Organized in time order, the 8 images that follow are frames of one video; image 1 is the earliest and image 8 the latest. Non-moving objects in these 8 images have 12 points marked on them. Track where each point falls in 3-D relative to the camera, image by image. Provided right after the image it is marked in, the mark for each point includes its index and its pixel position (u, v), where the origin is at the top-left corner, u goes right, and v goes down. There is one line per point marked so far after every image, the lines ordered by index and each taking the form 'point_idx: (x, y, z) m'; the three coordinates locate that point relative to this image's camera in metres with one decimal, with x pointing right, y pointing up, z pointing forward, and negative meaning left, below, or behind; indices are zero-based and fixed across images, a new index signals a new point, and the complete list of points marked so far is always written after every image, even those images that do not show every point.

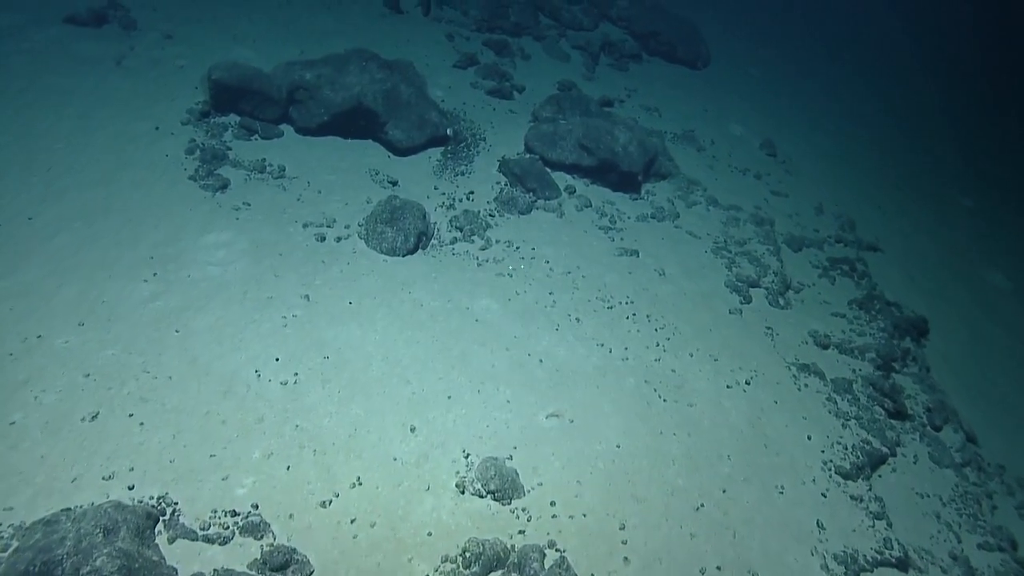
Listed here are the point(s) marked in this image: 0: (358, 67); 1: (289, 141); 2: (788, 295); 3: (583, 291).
0: (-2.4, +3.4, +9.1) m
1: (-3.3, +2.2, +8.6) m
2: (+3.8, -0.1, +8.0) m
3: (+0.9, 0.0, +7.4) m
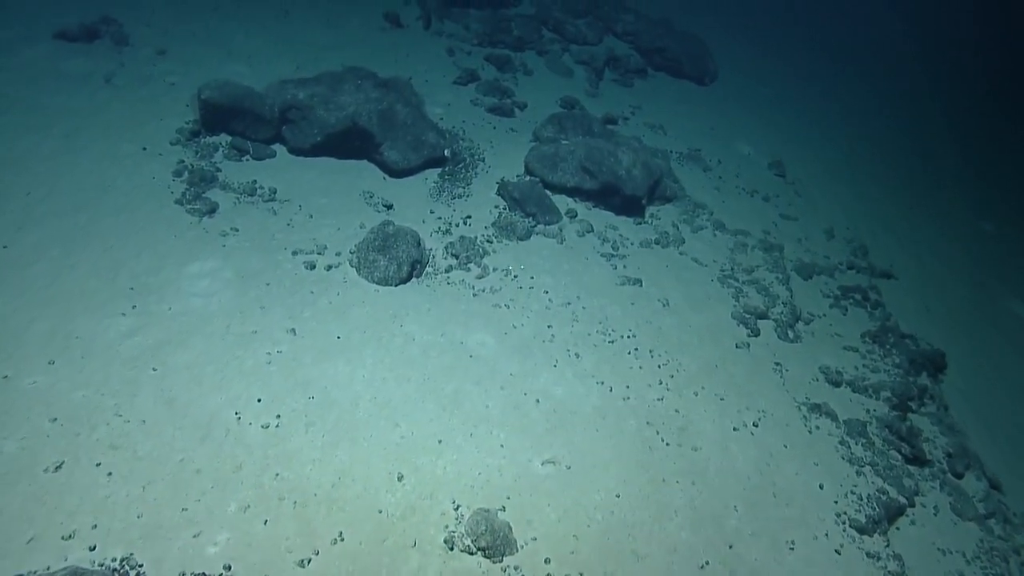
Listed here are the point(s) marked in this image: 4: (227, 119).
0: (-2.4, +3.0, +8.9) m
1: (-3.3, +1.8, +8.4) m
2: (+3.7, -0.5, +7.7) m
3: (+0.9, -0.4, +7.1) m
4: (-4.0, +2.4, +8.3) m
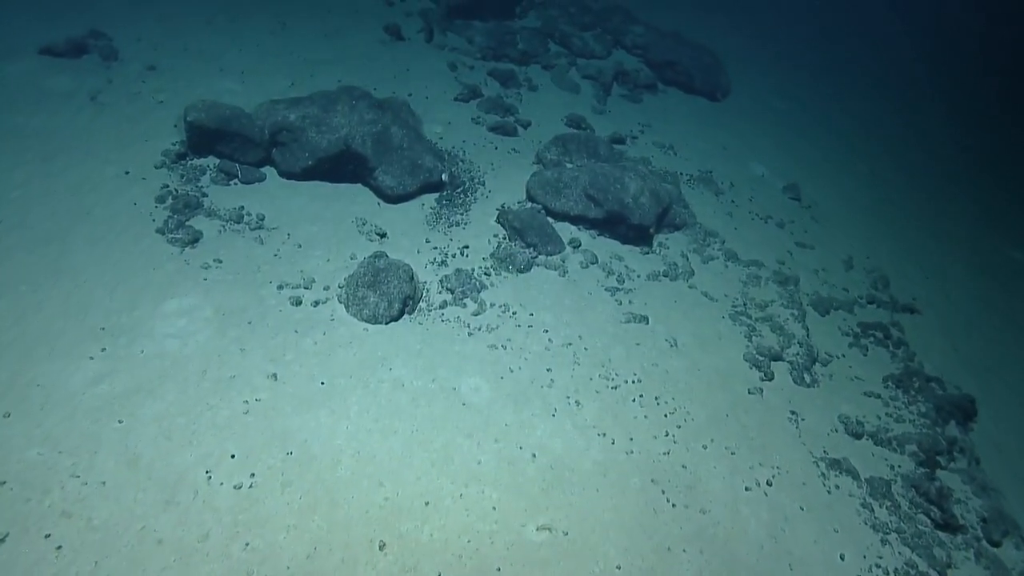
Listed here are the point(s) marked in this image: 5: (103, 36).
0: (-2.4, +2.6, +8.5) m
1: (-3.3, +1.4, +8.0) m
2: (+3.7, -1.0, +7.2) m
3: (+0.8, -0.9, +6.6) m
4: (-4.0, +2.0, +8.0) m
5: (-6.6, +4.0, +9.5) m
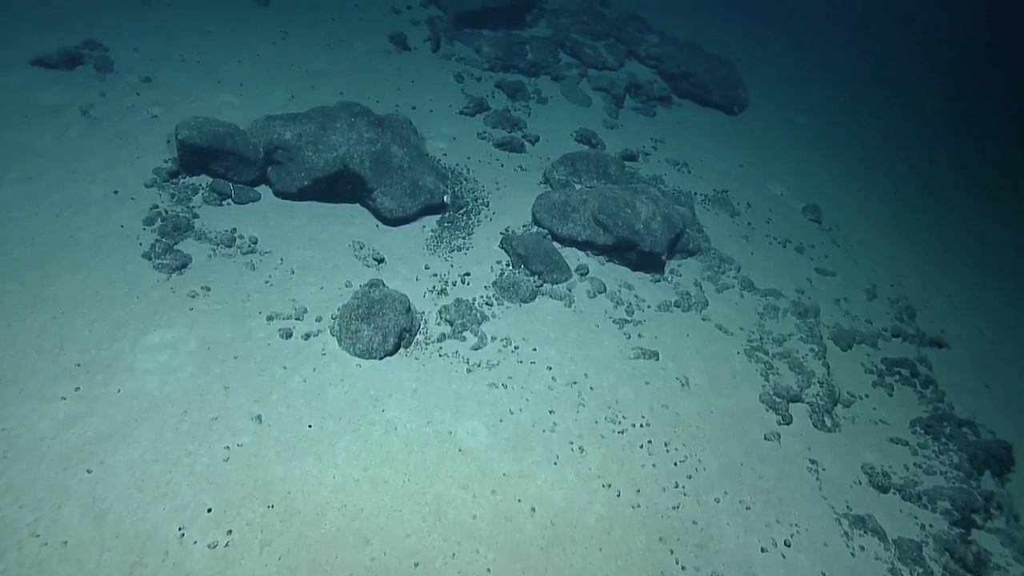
0: (-2.3, +2.2, +8.1) m
1: (-3.2, +1.1, +7.6) m
2: (+3.7, -1.4, +6.8) m
3: (+0.8, -1.3, +6.2) m
4: (-3.9, +1.7, +7.6) m
5: (-6.4, +3.8, +9.2) m
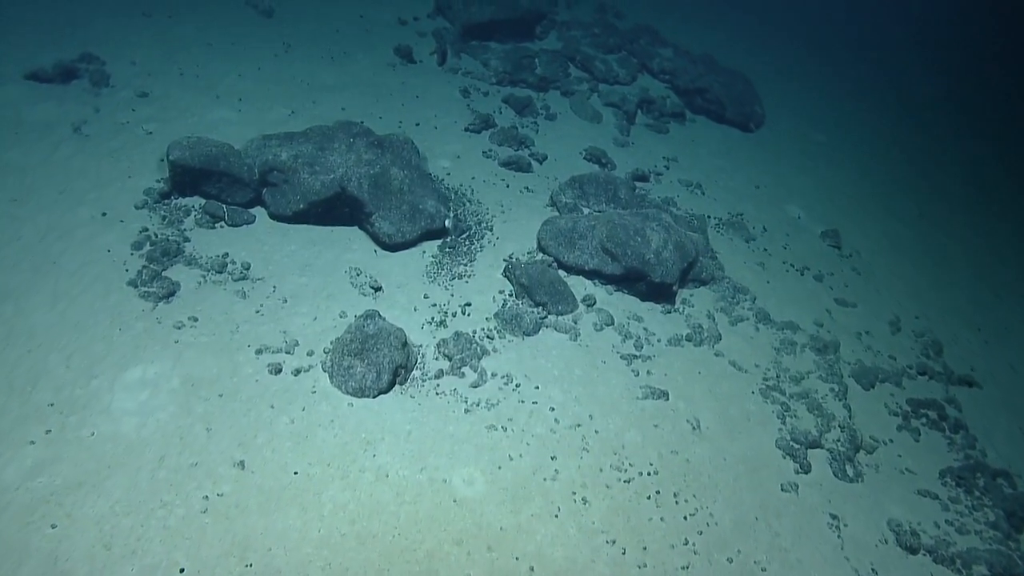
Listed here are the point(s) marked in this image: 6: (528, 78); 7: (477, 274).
0: (-2.2, +1.9, +7.8) m
1: (-3.1, +0.7, +7.3) m
2: (+3.7, -1.8, +6.3) m
3: (+0.8, -1.7, +5.9) m
4: (-3.9, +1.3, +7.4) m
5: (-6.3, +3.5, +9.0) m
6: (+0.3, +3.8, +10.8) m
7: (-0.4, +0.2, +7.4) m
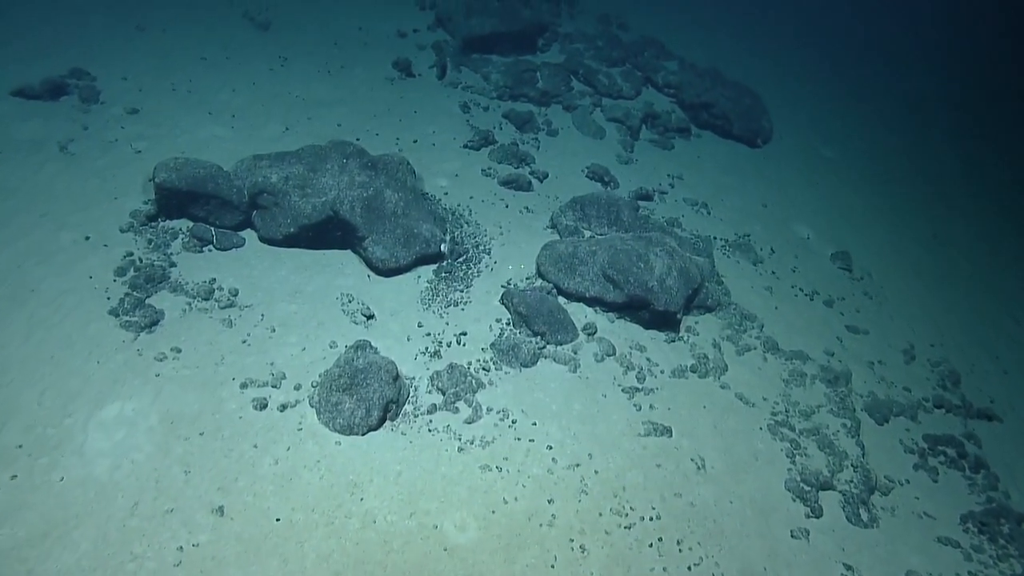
0: (-2.2, +1.6, +7.6) m
1: (-3.2, +0.4, +7.1) m
2: (+3.7, -2.2, +6.0) m
3: (+0.8, -2.0, +5.6) m
4: (-3.9, +1.0, +7.1) m
5: (-6.3, +3.2, +8.8) m
6: (+0.3, +3.5, +10.5) m
7: (-0.5, -0.1, +7.1) m
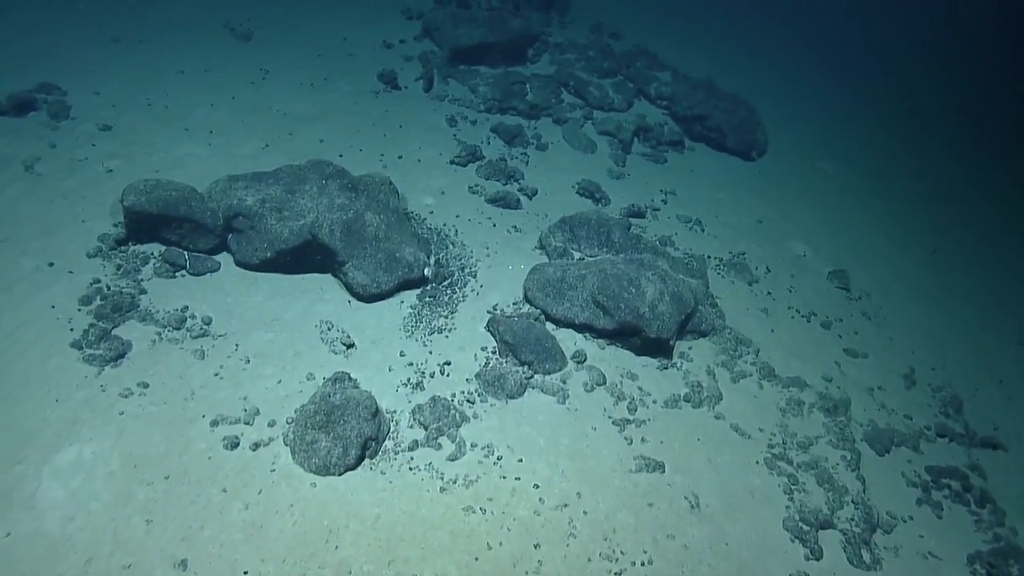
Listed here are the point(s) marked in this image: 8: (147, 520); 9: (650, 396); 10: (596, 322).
0: (-2.4, +1.3, +7.3) m
1: (-3.3, +0.1, +6.8) m
2: (+3.5, -2.5, +5.8) m
3: (+0.6, -2.3, +5.3) m
4: (-4.1, +0.7, +6.8) m
5: (-6.5, +2.8, +8.5) m
6: (+0.1, +3.2, +10.3) m
7: (-0.6, -0.5, +6.8) m
8: (-3.0, -1.9, +4.8) m
9: (+1.5, -1.2, +6.6) m
10: (+1.0, -0.4, +6.8) m
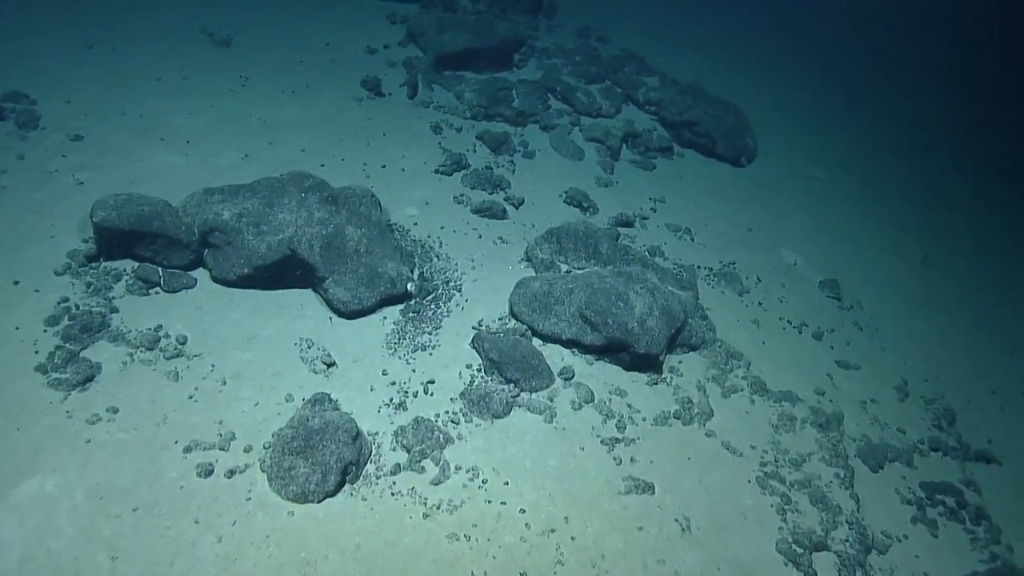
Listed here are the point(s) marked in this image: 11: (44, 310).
0: (-2.6, +1.1, +7.1) m
1: (-3.5, -0.1, +6.6) m
2: (+3.4, -2.6, +5.6) m
3: (+0.5, -2.4, +5.1) m
4: (-4.2, +0.5, +6.6) m
5: (-6.7, +2.6, +8.2) m
6: (-0.1, +3.0, +10.1) m
7: (-0.8, -0.6, +6.6) m
8: (-3.1, -2.1, +4.6) m
9: (+1.4, -1.4, +6.4) m
10: (+0.8, -0.6, +6.7) m
11: (-4.8, -0.2, +6.1) m
